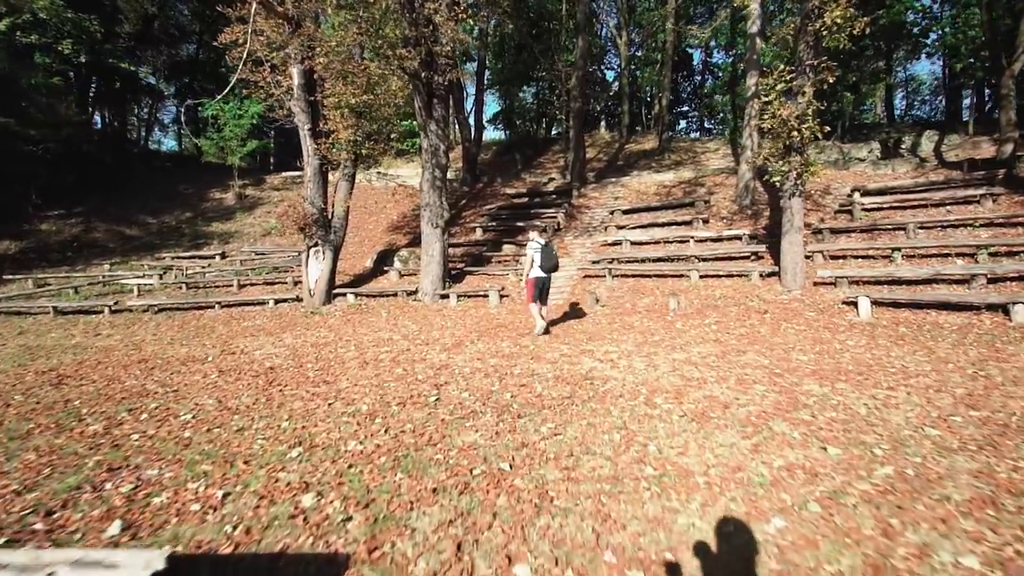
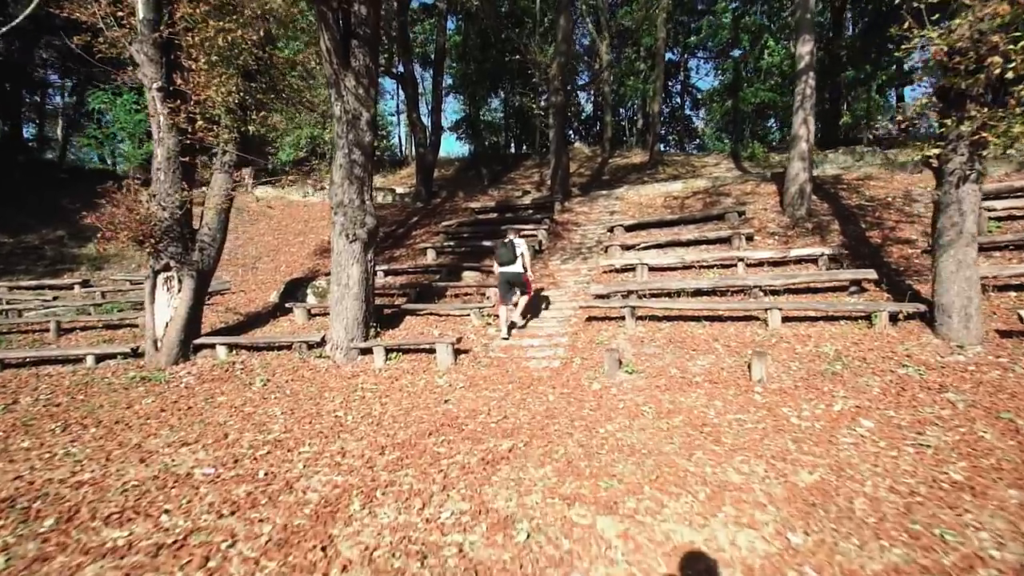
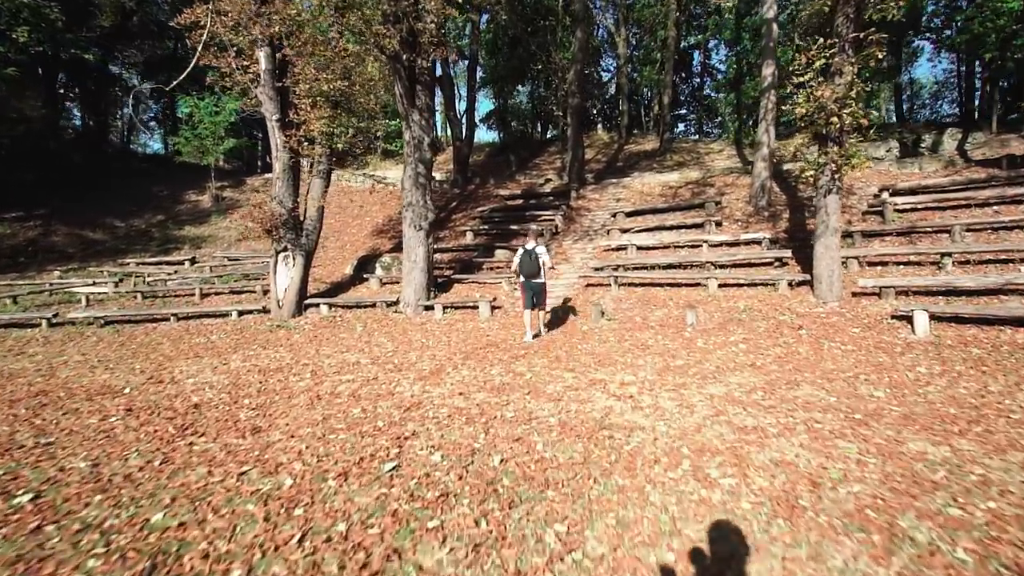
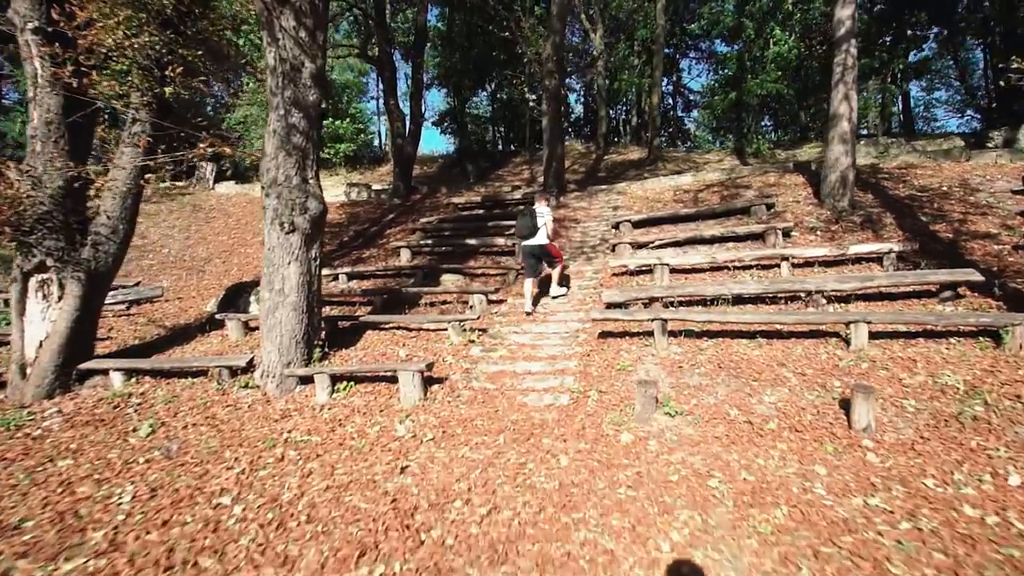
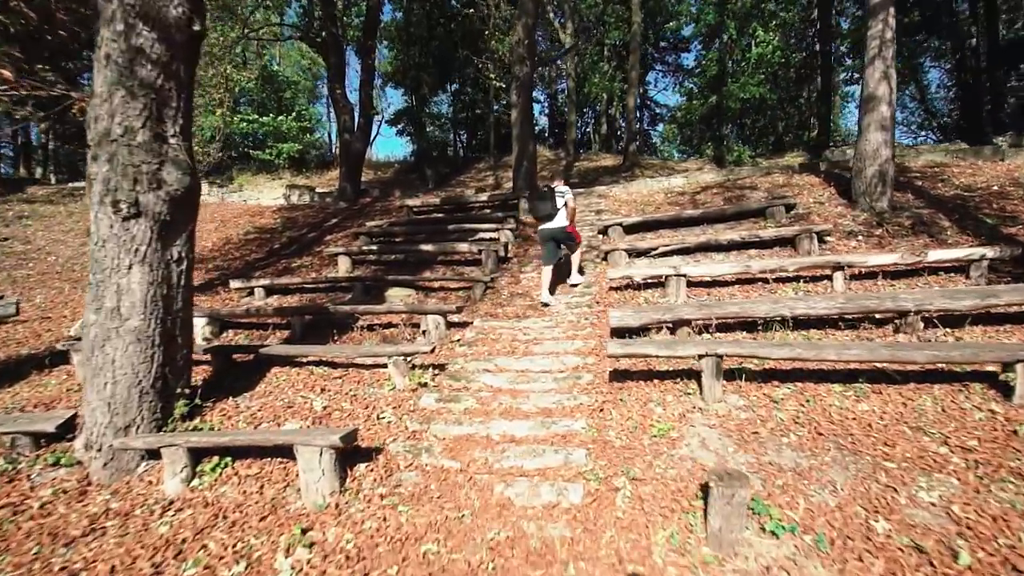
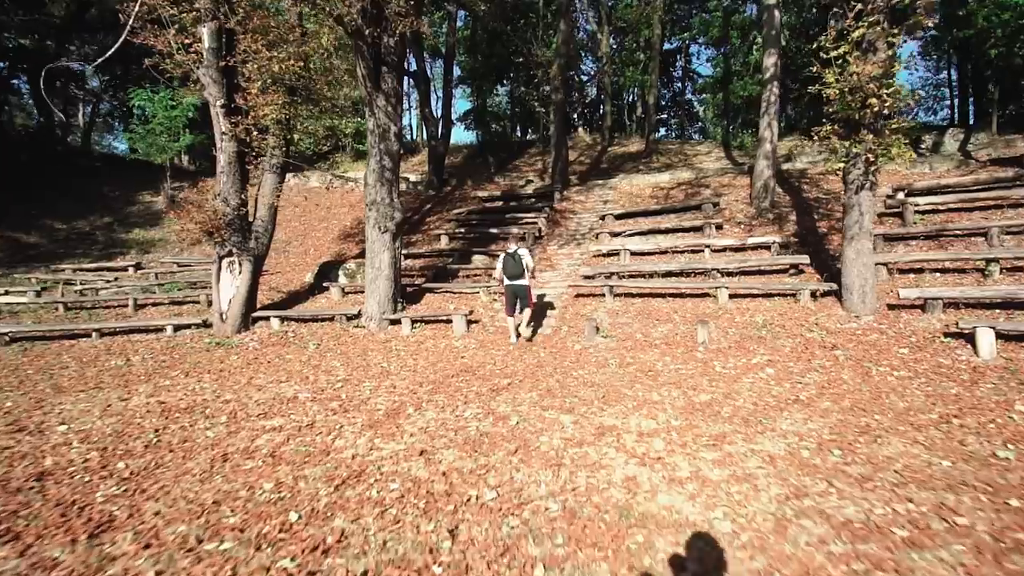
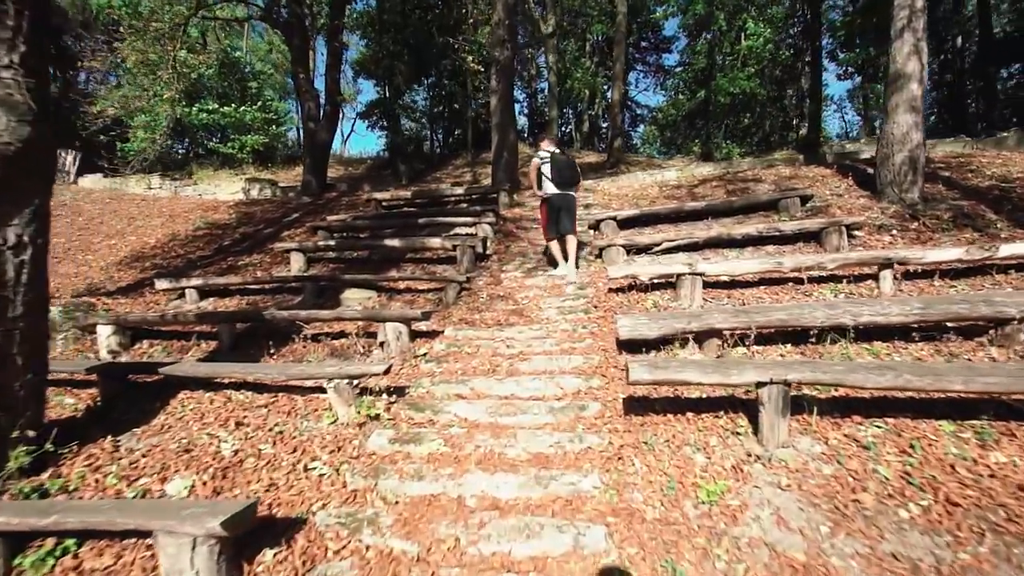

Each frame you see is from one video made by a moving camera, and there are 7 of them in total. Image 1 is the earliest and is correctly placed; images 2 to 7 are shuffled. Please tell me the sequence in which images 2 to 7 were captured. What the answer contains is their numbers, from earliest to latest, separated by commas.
3, 6, 2, 4, 5, 7
